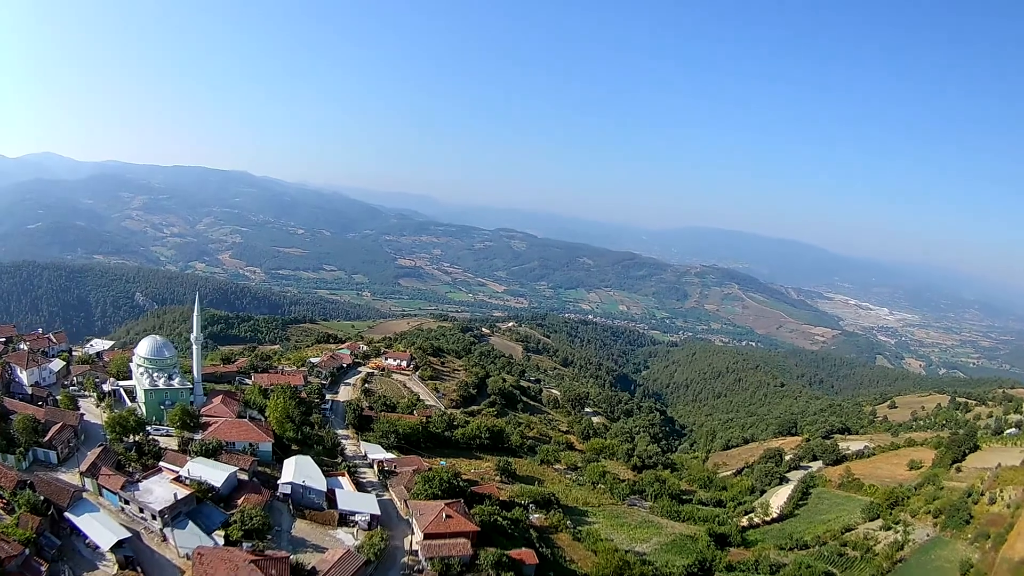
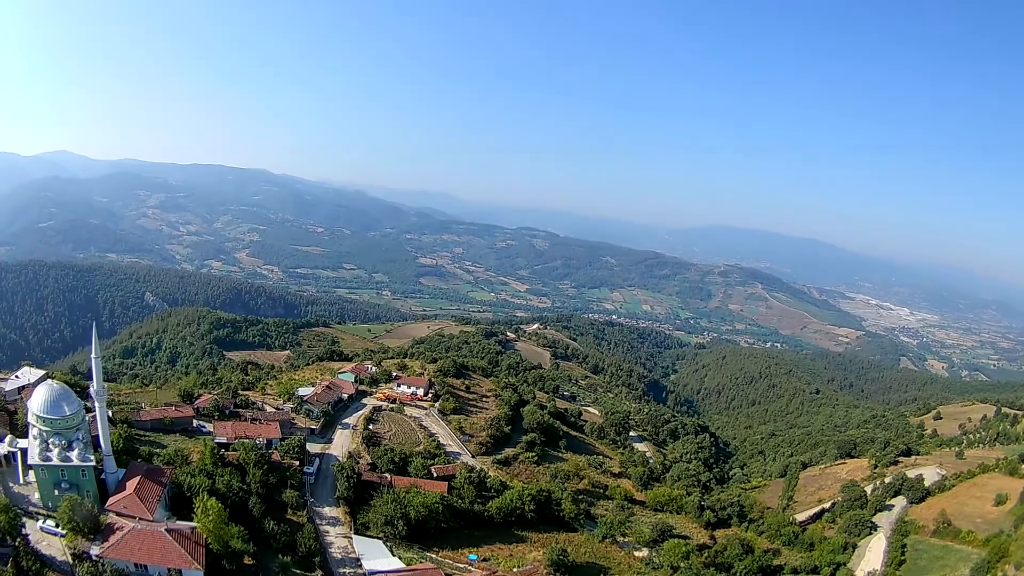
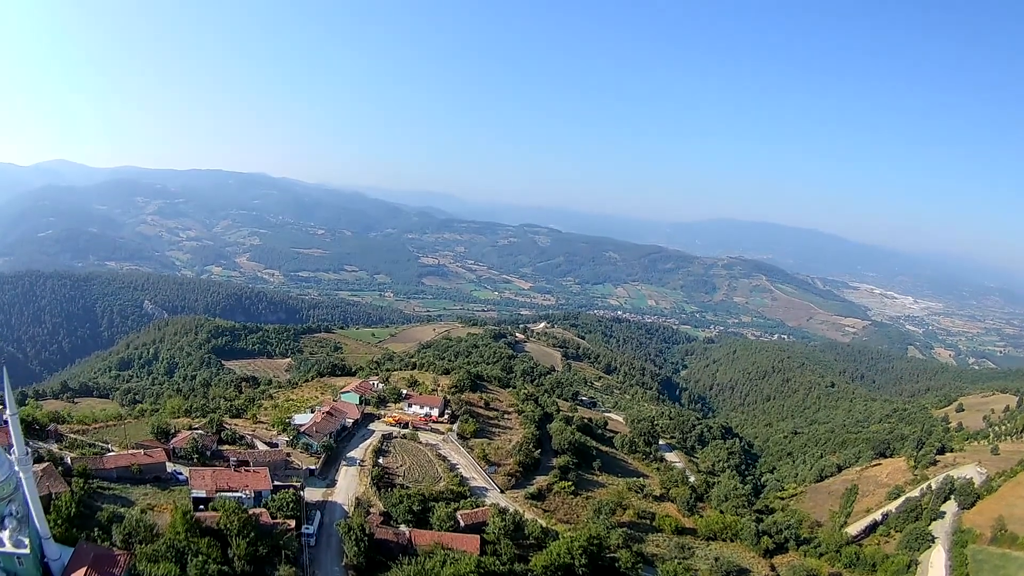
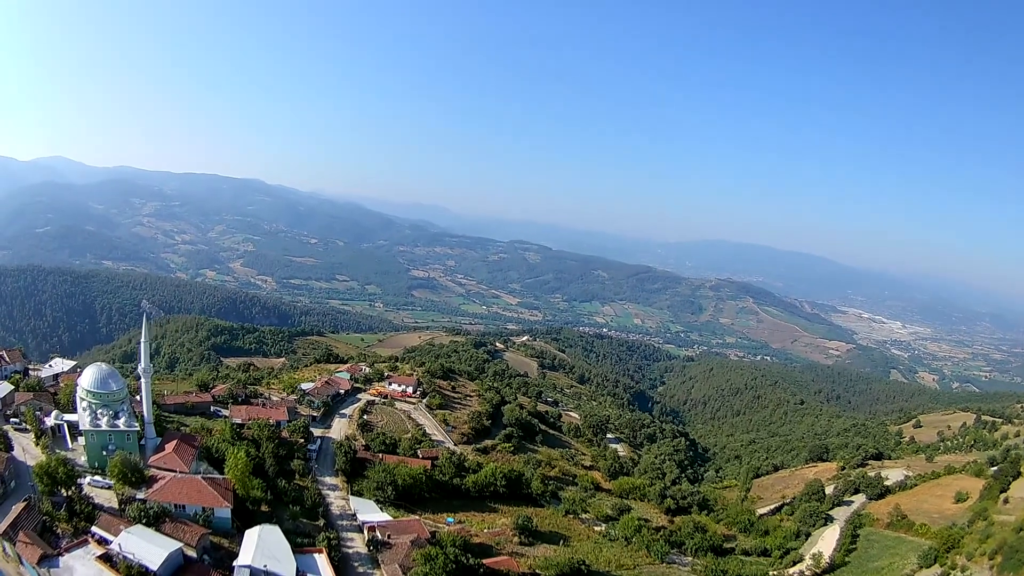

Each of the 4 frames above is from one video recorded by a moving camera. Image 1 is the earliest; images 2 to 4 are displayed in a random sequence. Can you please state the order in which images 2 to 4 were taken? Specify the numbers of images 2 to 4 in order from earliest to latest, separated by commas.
4, 2, 3
